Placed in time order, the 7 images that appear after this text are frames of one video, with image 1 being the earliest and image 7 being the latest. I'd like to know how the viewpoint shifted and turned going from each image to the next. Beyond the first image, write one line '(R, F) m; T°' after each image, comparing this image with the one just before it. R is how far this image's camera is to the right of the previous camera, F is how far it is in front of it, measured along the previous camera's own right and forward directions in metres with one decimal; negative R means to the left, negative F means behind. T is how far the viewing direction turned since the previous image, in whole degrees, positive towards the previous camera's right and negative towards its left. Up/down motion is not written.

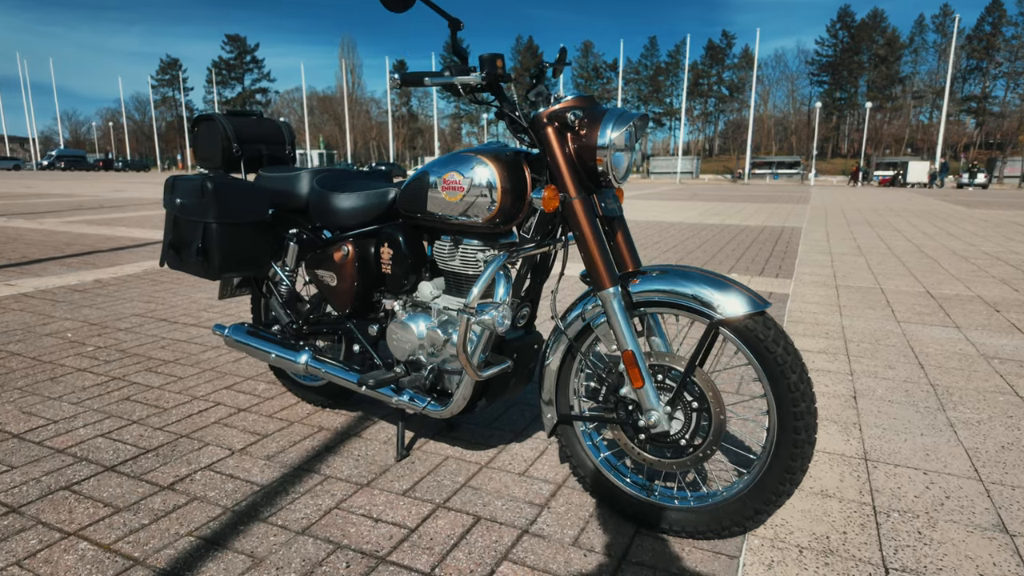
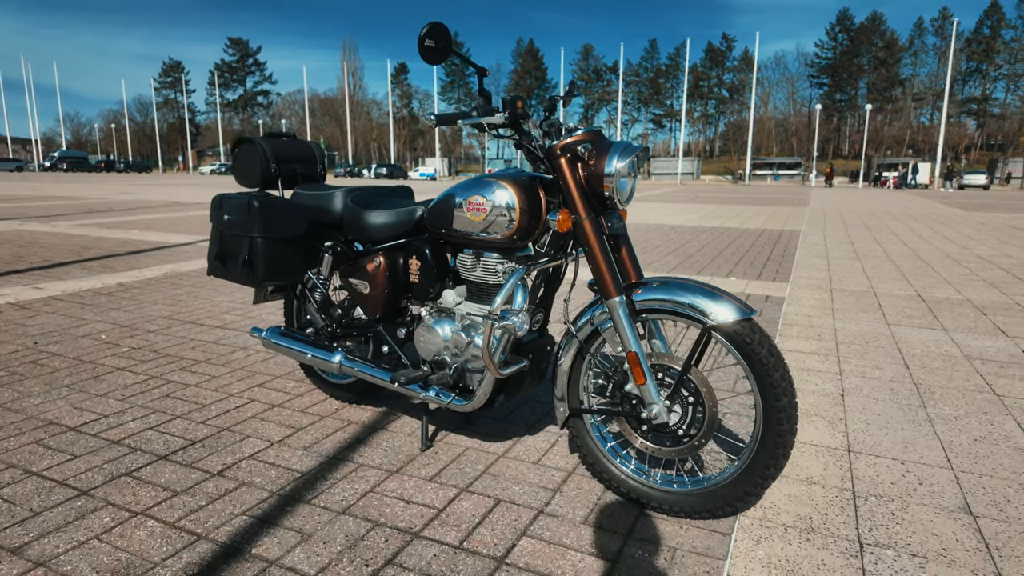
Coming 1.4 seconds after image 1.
(-0.1, -0.3) m; 0°
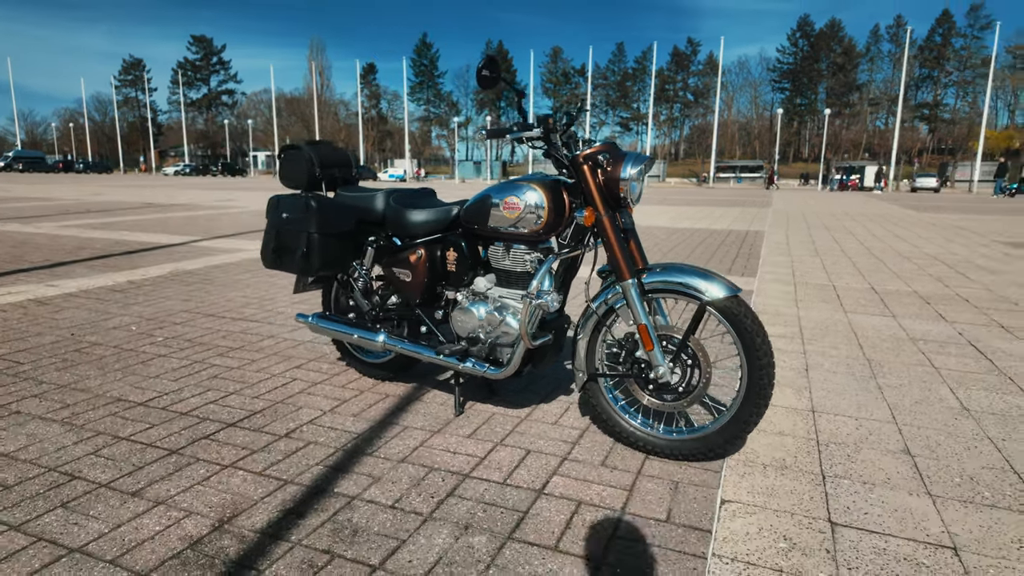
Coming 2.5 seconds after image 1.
(-0.3, -0.6) m; +3°
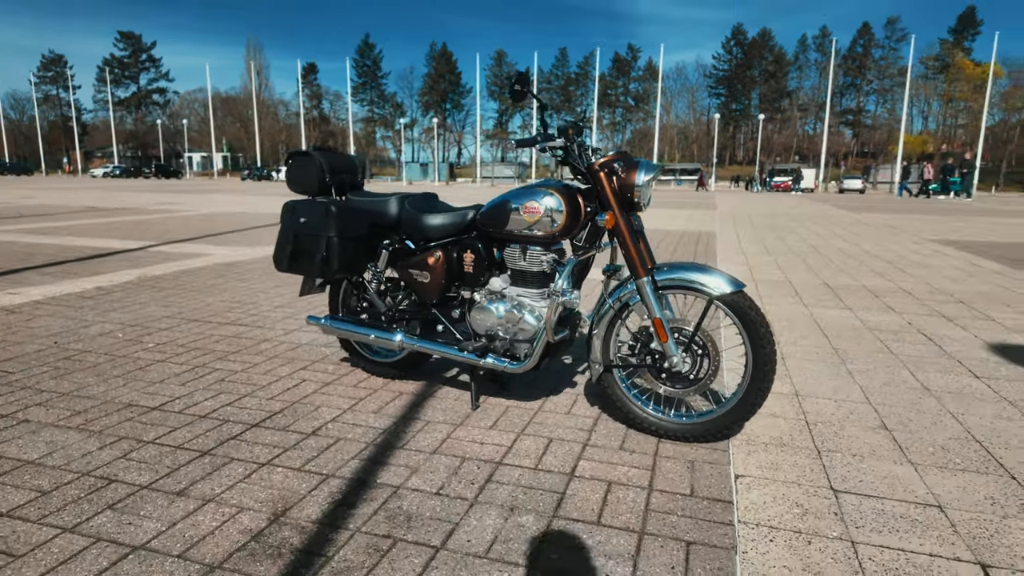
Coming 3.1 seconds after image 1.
(-0.4, -0.2) m; +5°
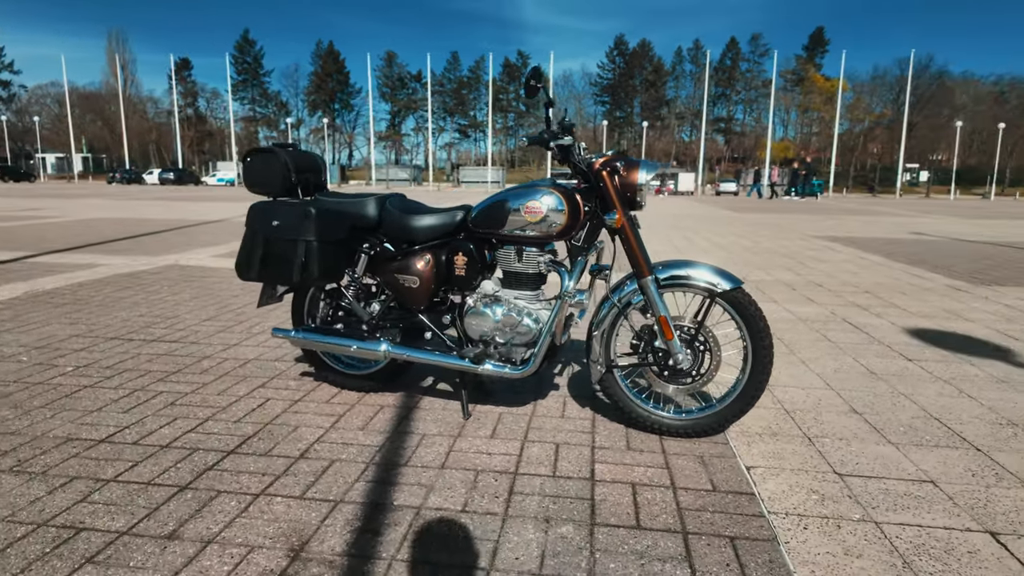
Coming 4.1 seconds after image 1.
(-0.6, +0.2) m; +10°
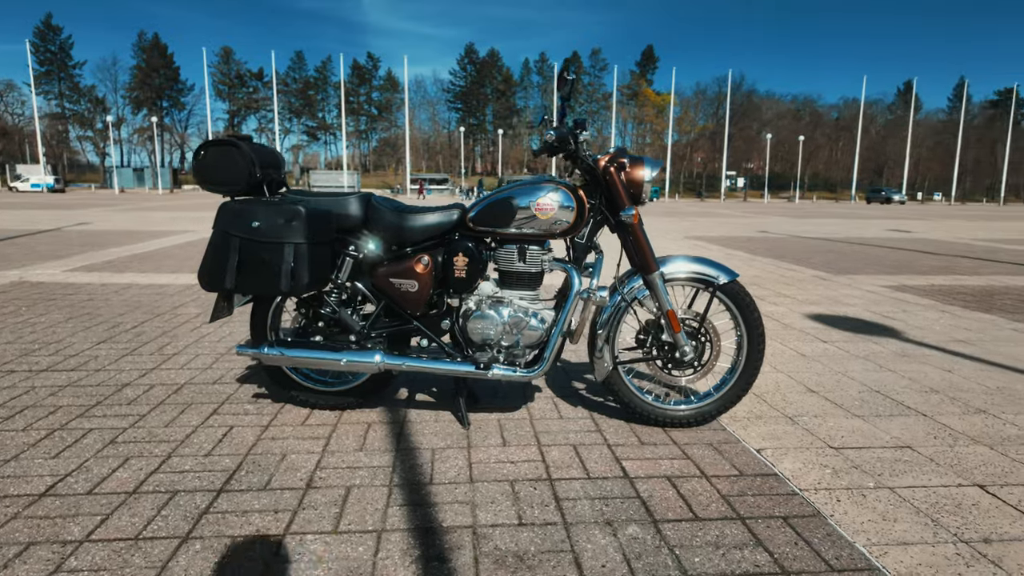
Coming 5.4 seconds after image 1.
(-0.8, +0.2) m; +13°
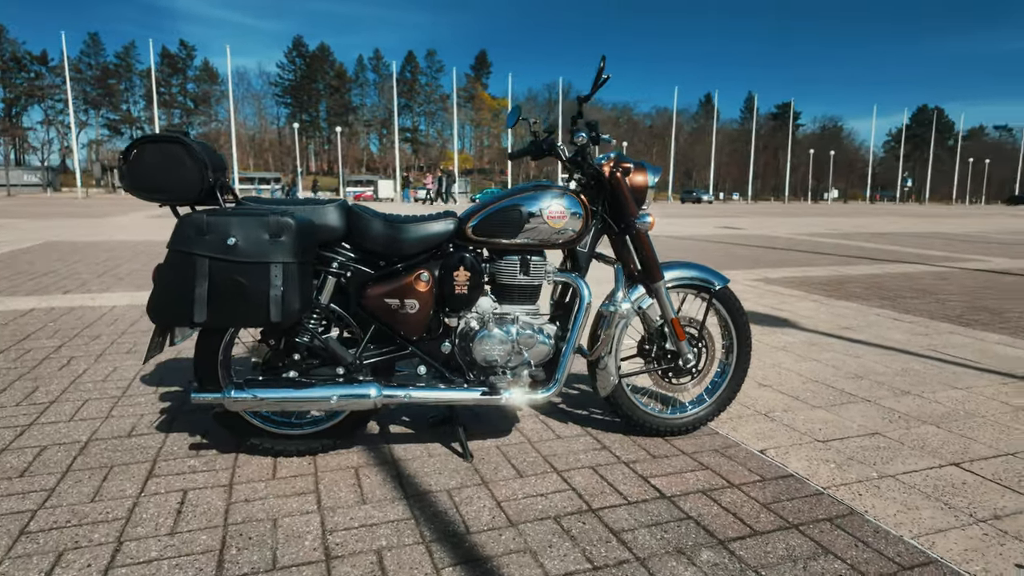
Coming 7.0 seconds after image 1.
(-0.8, +0.4) m; +14°
